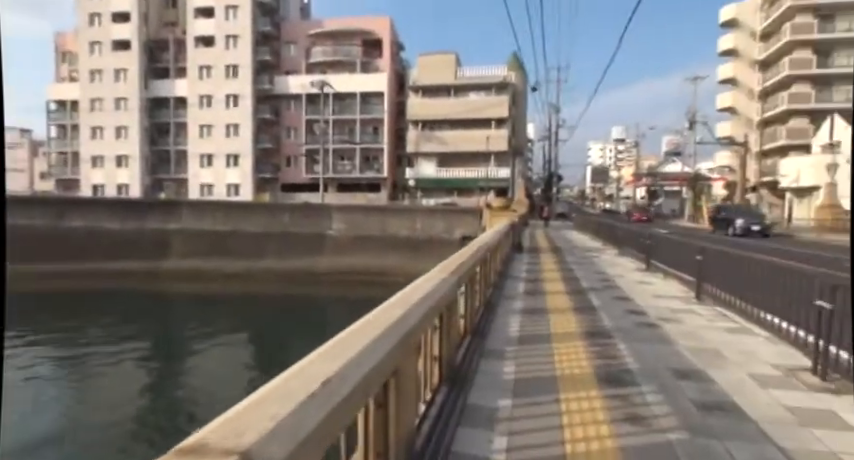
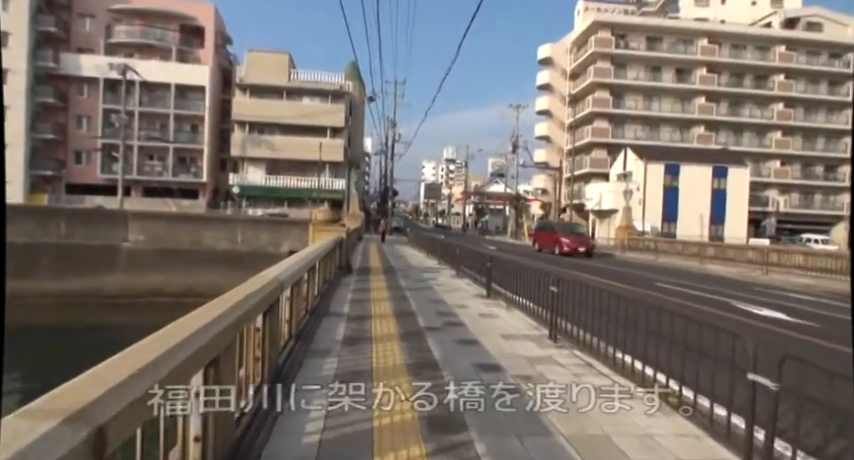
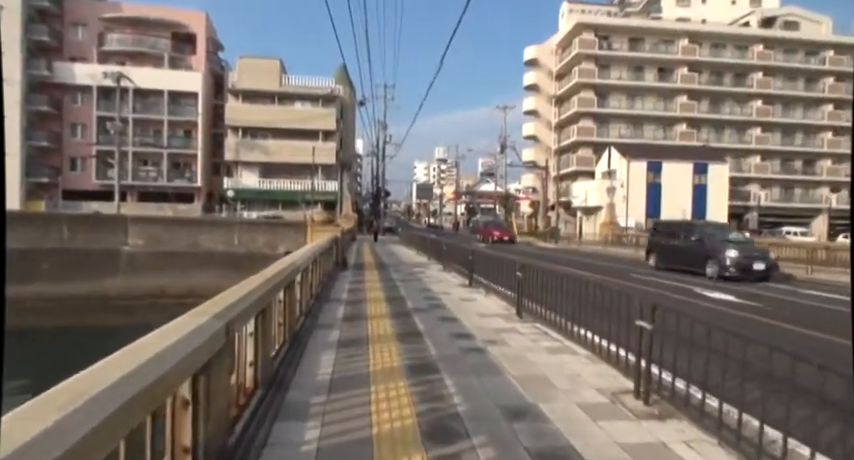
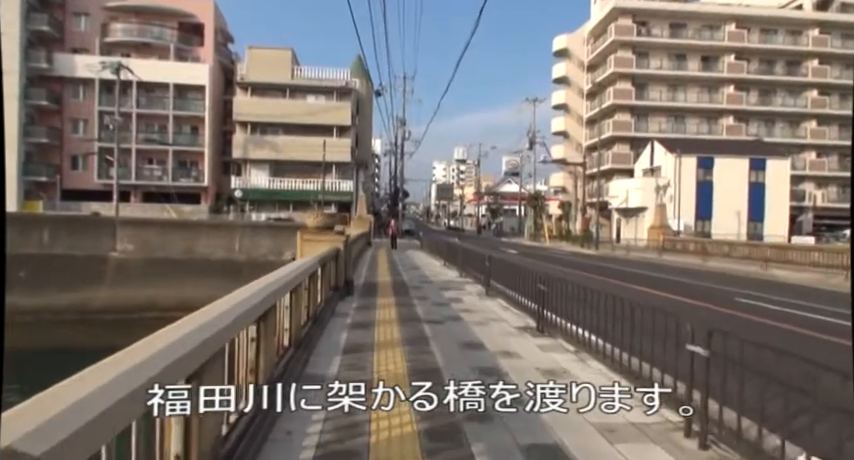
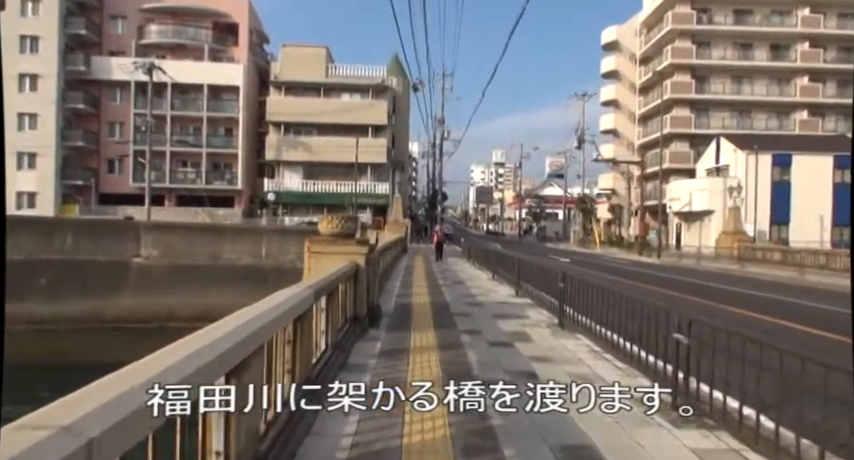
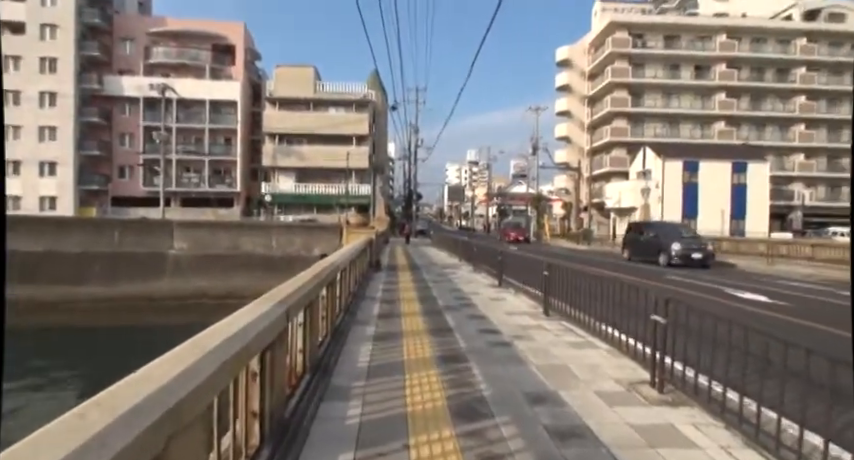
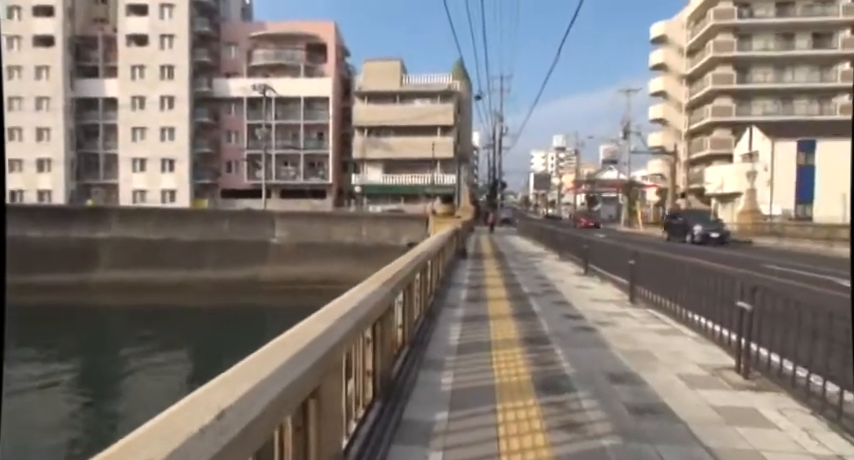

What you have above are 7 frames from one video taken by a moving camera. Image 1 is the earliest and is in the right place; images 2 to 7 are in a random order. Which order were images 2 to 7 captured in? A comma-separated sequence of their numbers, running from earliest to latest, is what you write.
7, 6, 3, 2, 4, 5
